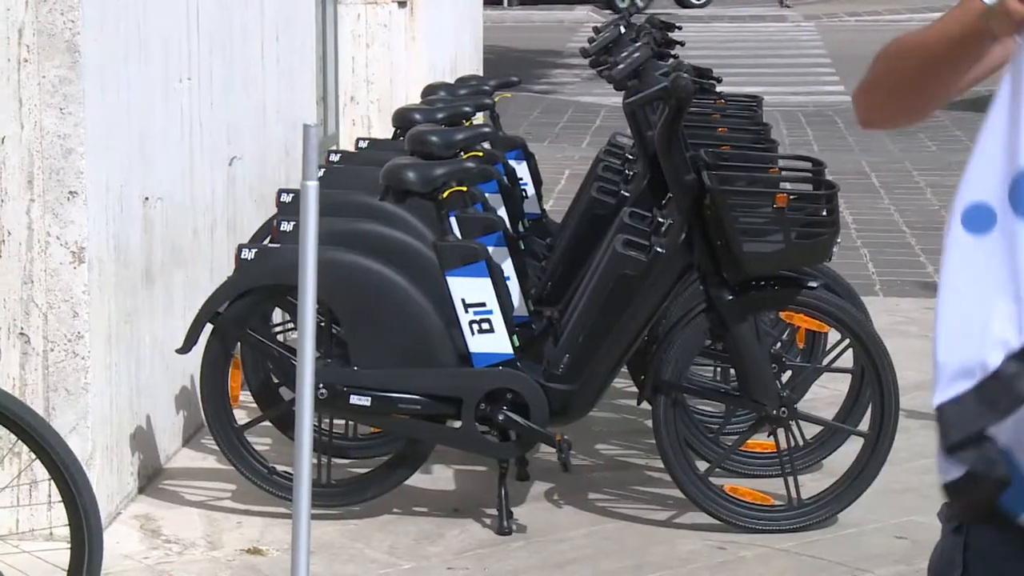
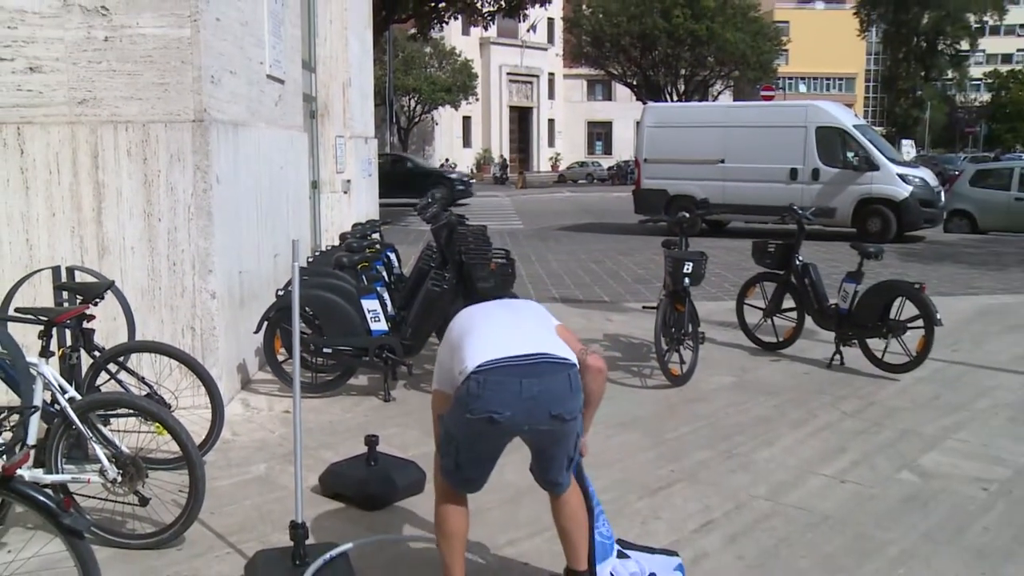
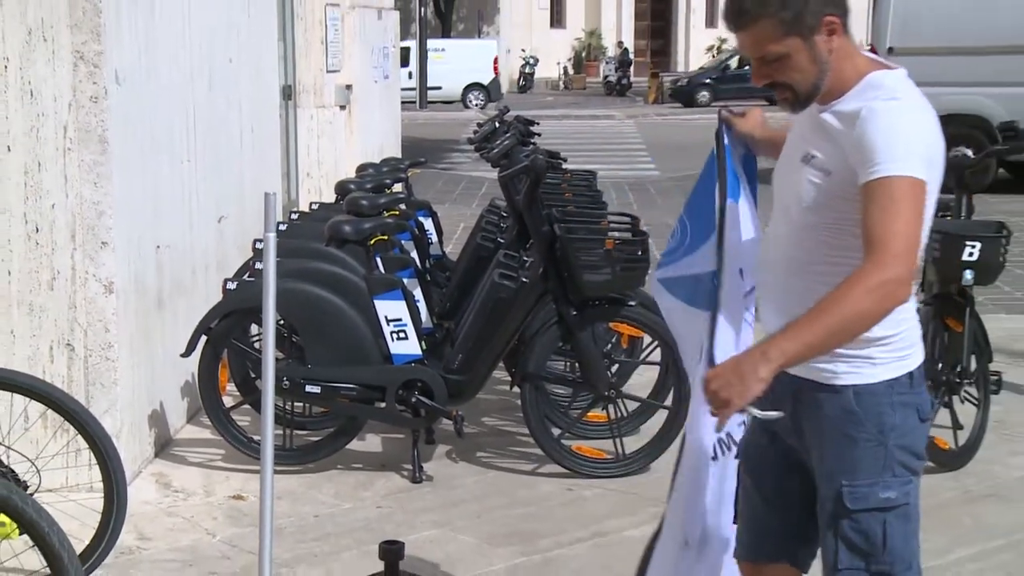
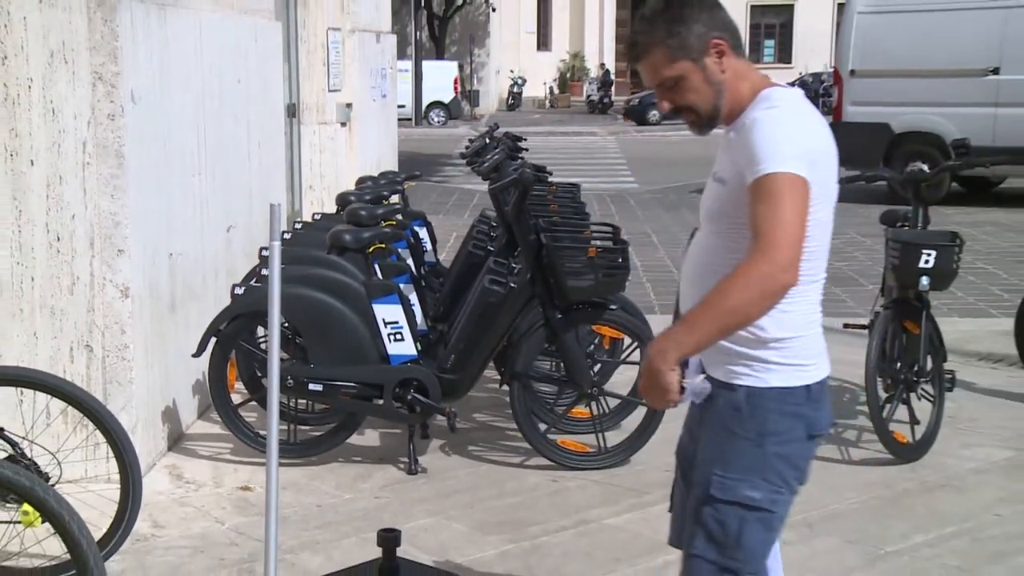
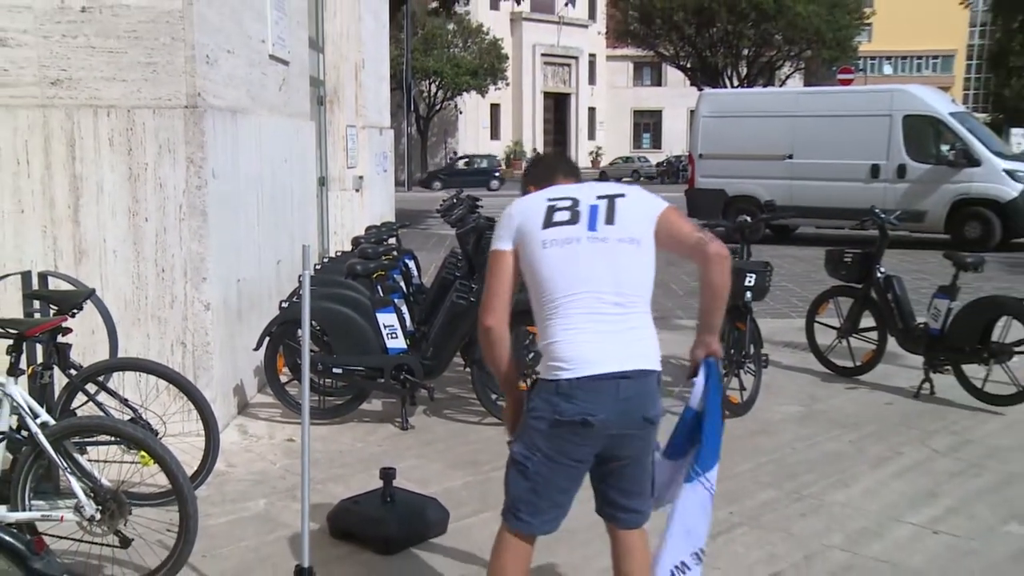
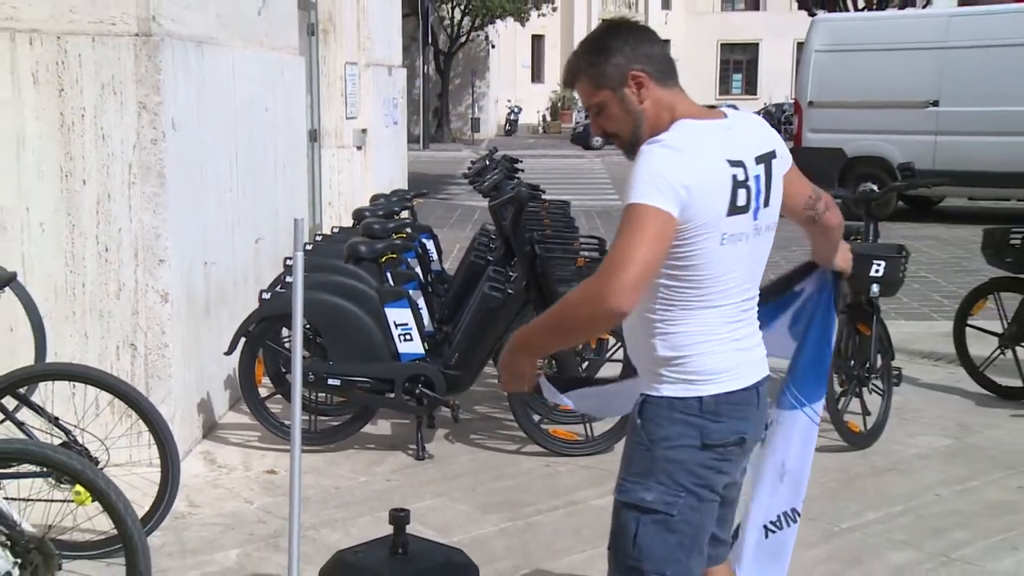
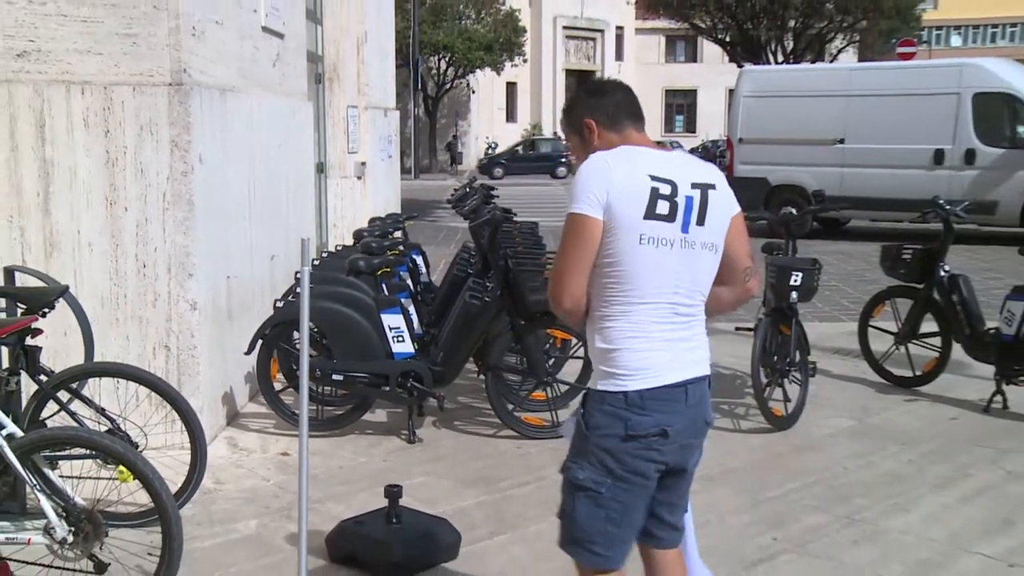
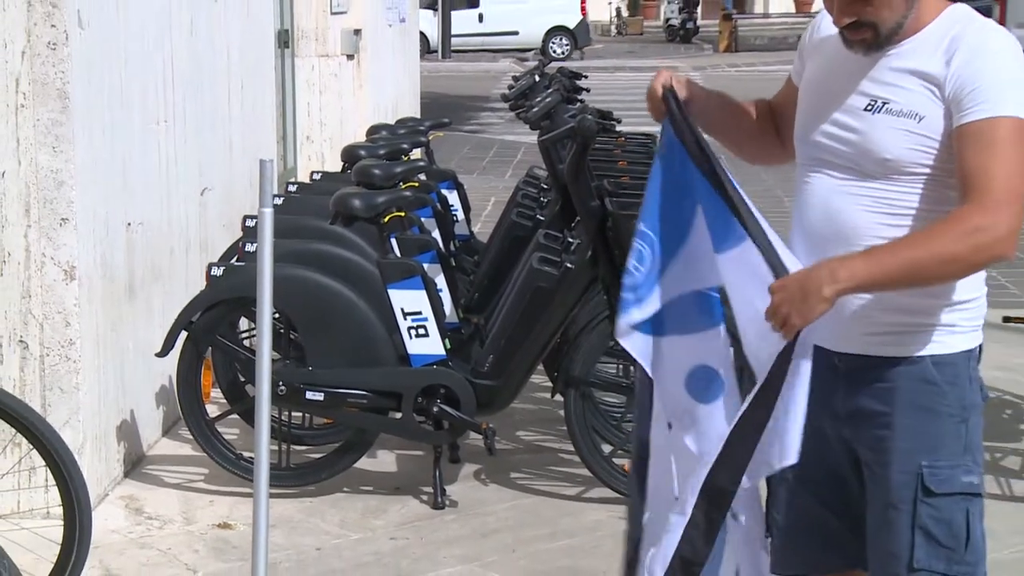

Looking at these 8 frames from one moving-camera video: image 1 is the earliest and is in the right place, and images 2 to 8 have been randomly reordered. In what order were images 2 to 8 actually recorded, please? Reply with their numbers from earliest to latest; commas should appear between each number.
8, 3, 4, 6, 7, 5, 2
